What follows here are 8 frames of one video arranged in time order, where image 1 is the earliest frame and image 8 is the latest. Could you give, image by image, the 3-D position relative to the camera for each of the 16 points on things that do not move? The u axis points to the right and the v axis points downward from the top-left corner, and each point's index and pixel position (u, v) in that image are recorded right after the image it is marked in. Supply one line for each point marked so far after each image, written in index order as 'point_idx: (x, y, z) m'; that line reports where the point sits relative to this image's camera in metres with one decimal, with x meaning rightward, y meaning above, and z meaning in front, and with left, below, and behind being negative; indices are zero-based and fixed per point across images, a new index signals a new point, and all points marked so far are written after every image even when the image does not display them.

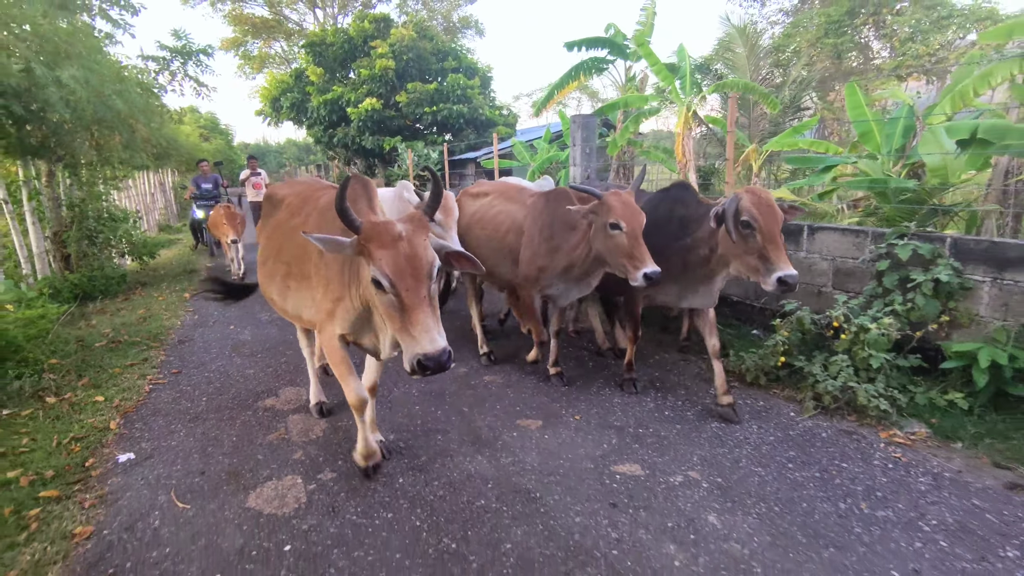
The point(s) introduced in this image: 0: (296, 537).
0: (-1.0, -1.1, +2.5) m
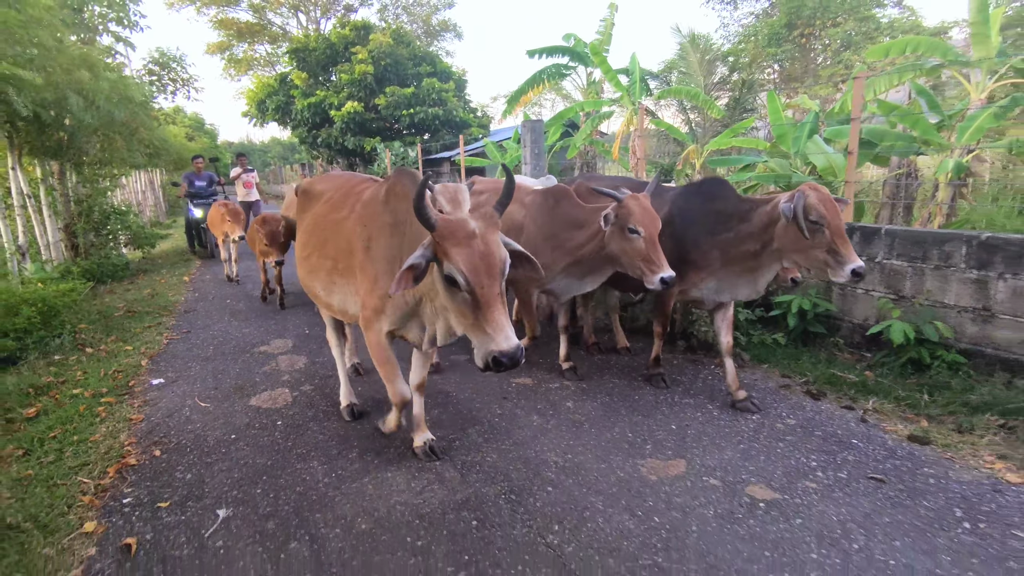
0: (-1.5, -0.9, +3.7) m
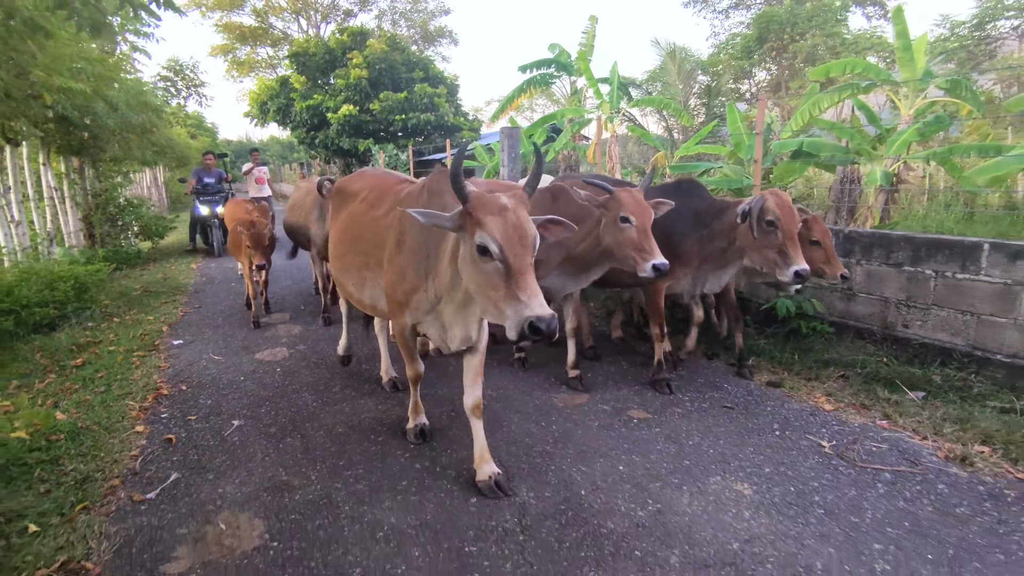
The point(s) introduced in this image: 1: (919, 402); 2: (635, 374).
0: (-1.9, -0.7, +4.6) m
1: (+2.8, -0.8, +3.7) m
2: (+1.0, -0.7, +4.4) m
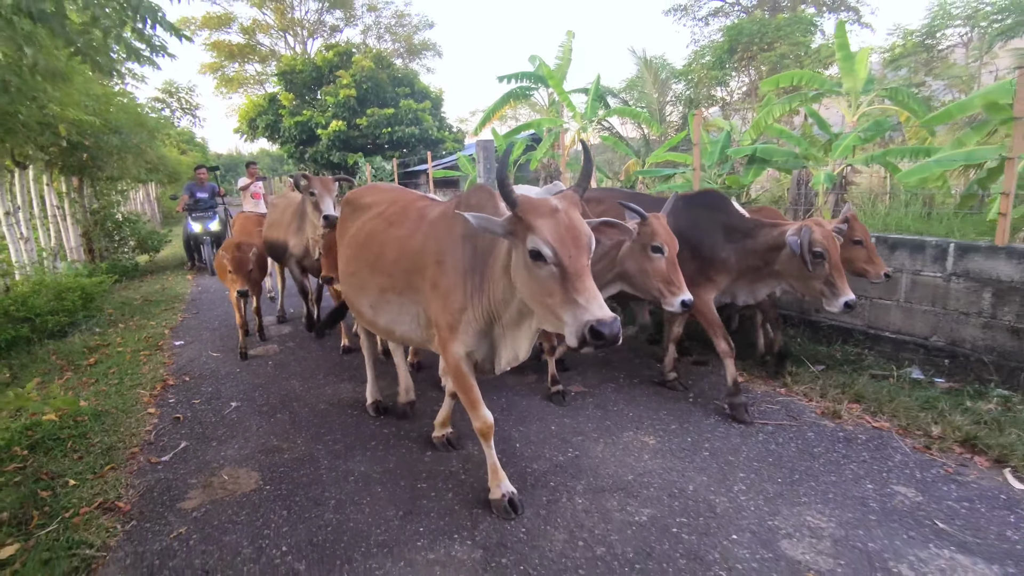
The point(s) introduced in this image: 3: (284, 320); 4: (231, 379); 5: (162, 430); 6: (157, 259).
0: (-2.3, -0.7, +5.2) m
1: (+2.4, -0.7, +4.4) m
2: (+0.7, -0.7, +5.1) m
3: (-2.8, -0.4, +6.7) m
4: (-2.4, -0.8, +4.7) m
5: (-2.4, -1.0, +3.7) m
6: (-8.4, +0.7, +12.8) m
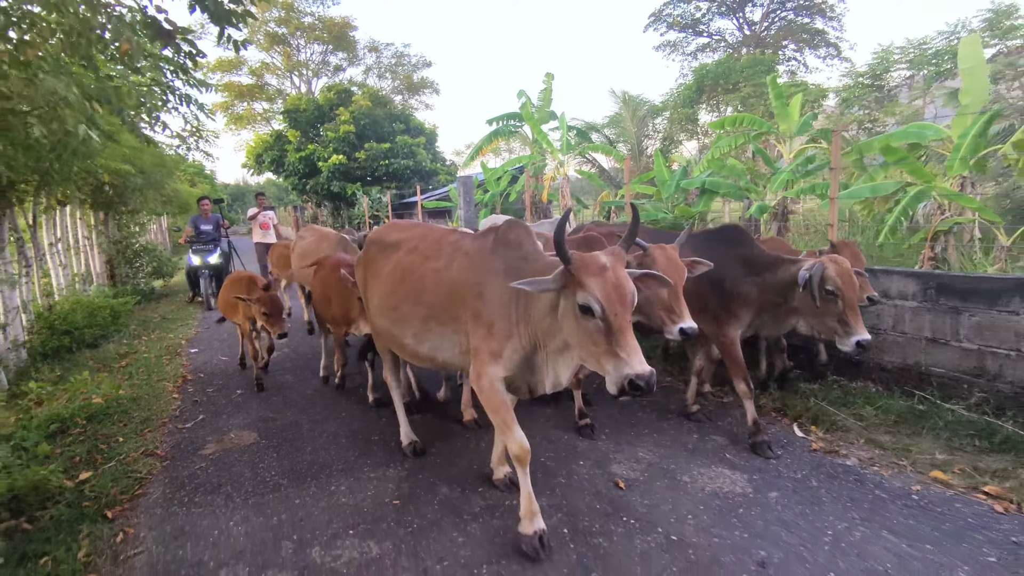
0: (-2.8, -0.9, +6.3) m
1: (+1.9, -0.8, +5.5) m
2: (+0.2, -0.8, +6.2) m
3: (-3.3, -0.6, +7.9) m
4: (-2.9, -0.9, +5.8) m
5: (-2.9, -1.1, +4.8) m
6: (-8.9, +0.1, +14.1) m
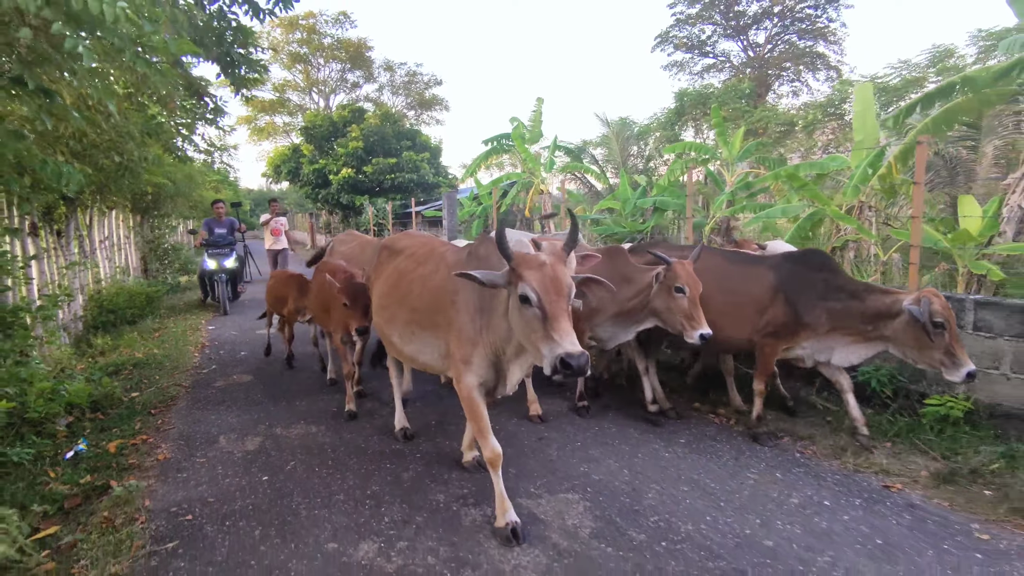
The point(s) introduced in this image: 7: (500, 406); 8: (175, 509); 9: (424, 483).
0: (-3.5, -0.7, +8.0) m
1: (+1.1, -0.8, +7.0) m
2: (-0.6, -0.7, +7.8) m
3: (-4.1, -0.5, +9.6) m
4: (-3.7, -0.8, +7.5) m
5: (-3.7, -0.9, +6.6) m
6: (-9.4, +0.2, +16.0) m
7: (-0.1, -1.0, +4.8) m
8: (-1.9, -1.2, +3.1) m
9: (-0.5, -1.2, +3.3) m
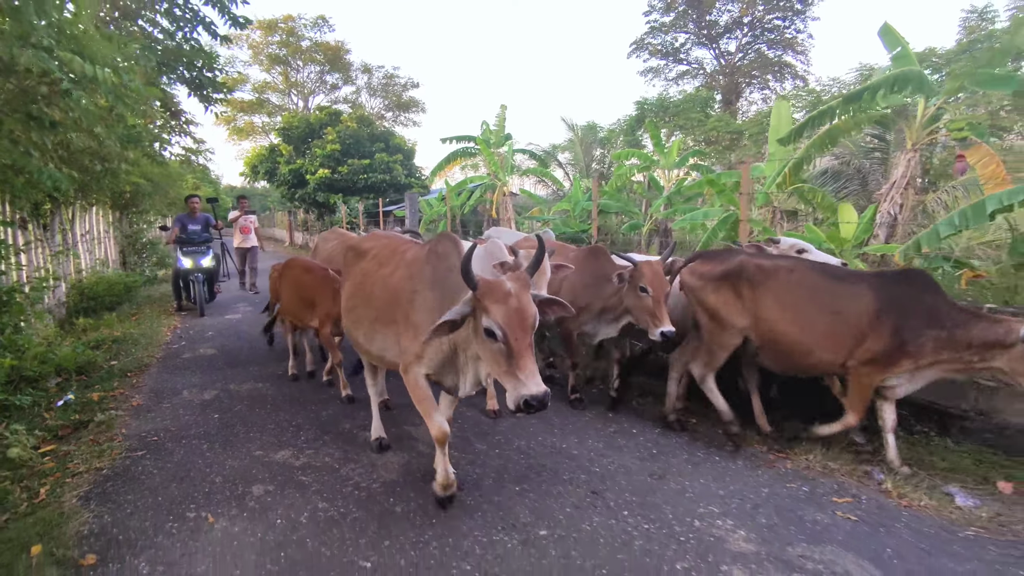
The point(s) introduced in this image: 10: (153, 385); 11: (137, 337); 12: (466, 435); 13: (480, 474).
0: (-4.5, -0.6, +9.0) m
1: (+0.2, -0.6, +8.1) m
2: (-1.6, -0.6, +8.8) m
3: (-5.1, -0.4, +10.5) m
4: (-4.7, -0.6, +8.5) m
5: (-4.7, -0.7, +7.5) m
6: (-10.5, +0.5, +16.8) m
7: (-1.0, -0.9, +5.8) m
8: (-2.8, -1.1, +4.1) m
9: (-1.4, -1.0, +4.3) m
10: (-3.6, -1.0, +5.4) m
11: (-5.1, -0.7, +7.5) m
12: (-0.3, -1.1, +4.0) m
13: (-0.2, -1.1, +3.3) m
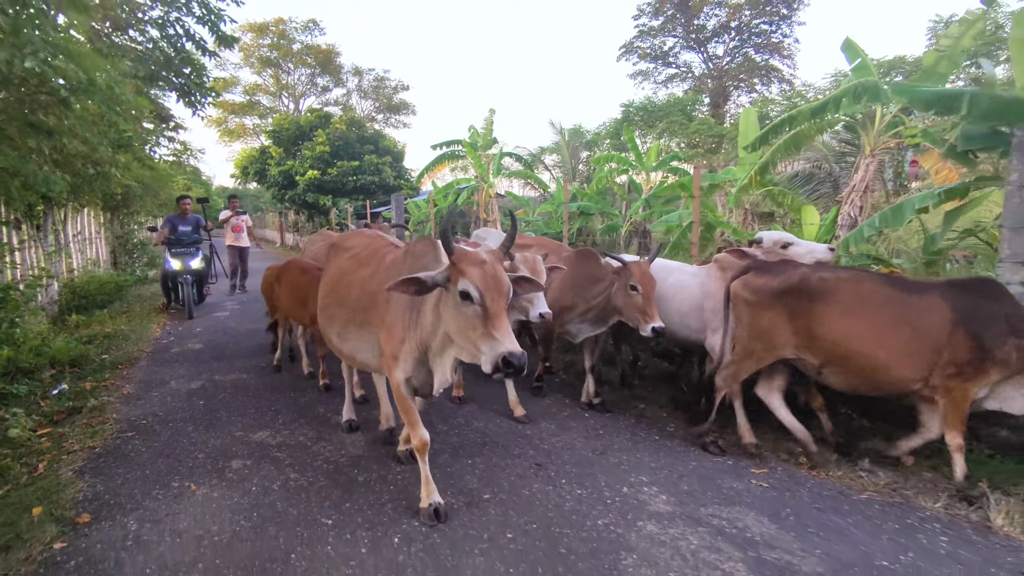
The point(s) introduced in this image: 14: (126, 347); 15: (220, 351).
0: (-4.9, -0.5, +9.3) m
1: (-0.2, -0.6, +8.5) m
2: (-2.0, -0.6, +9.2) m
3: (-5.5, -0.3, +10.9) m
4: (-5.1, -0.6, +8.8) m
5: (-5.0, -0.7, +7.8) m
6: (-11.0, +0.5, +17.0) m
7: (-1.3, -0.9, +6.2) m
8: (-3.1, -1.1, +4.4) m
9: (-1.7, -1.0, +4.6) m
10: (-3.9, -0.9, +5.7) m
11: (-5.5, -0.7, +7.8) m
12: (-0.6, -1.0, +4.3) m
13: (-0.5, -1.1, +3.7) m
14: (-5.0, -0.8, +7.1) m
15: (-3.7, -0.8, +6.8) m
